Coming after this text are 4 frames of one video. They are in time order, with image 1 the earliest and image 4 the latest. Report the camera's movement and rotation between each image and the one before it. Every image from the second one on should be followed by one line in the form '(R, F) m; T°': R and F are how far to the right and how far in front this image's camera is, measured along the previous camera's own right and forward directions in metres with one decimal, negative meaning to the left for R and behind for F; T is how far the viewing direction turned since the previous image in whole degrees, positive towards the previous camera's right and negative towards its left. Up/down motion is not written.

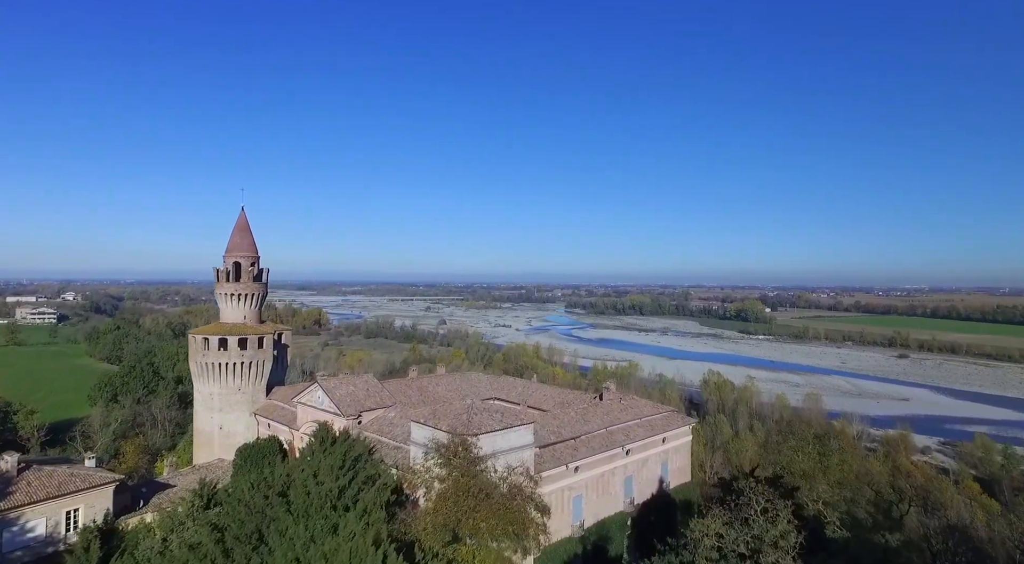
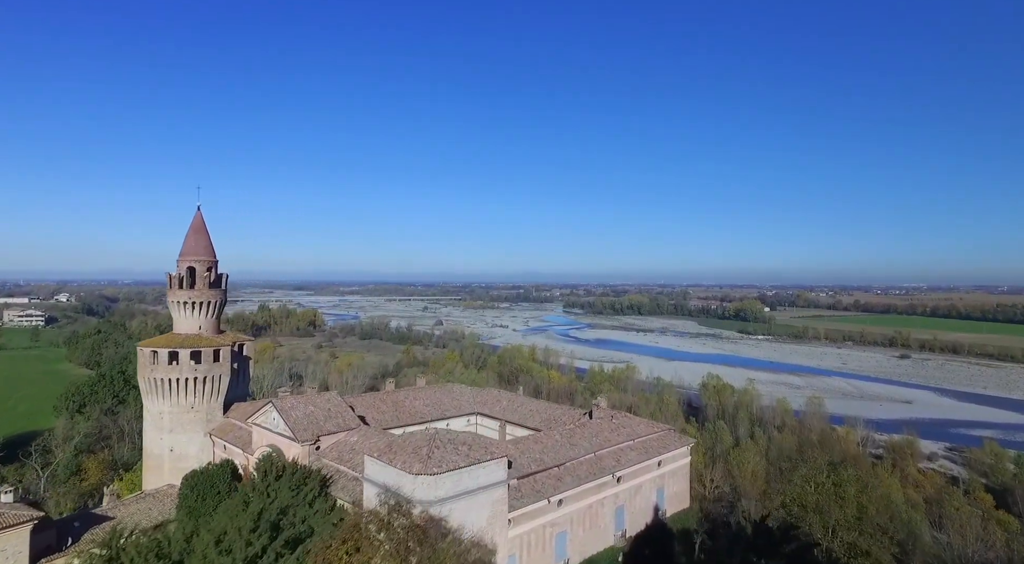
(+0.6, +2.0) m; 0°
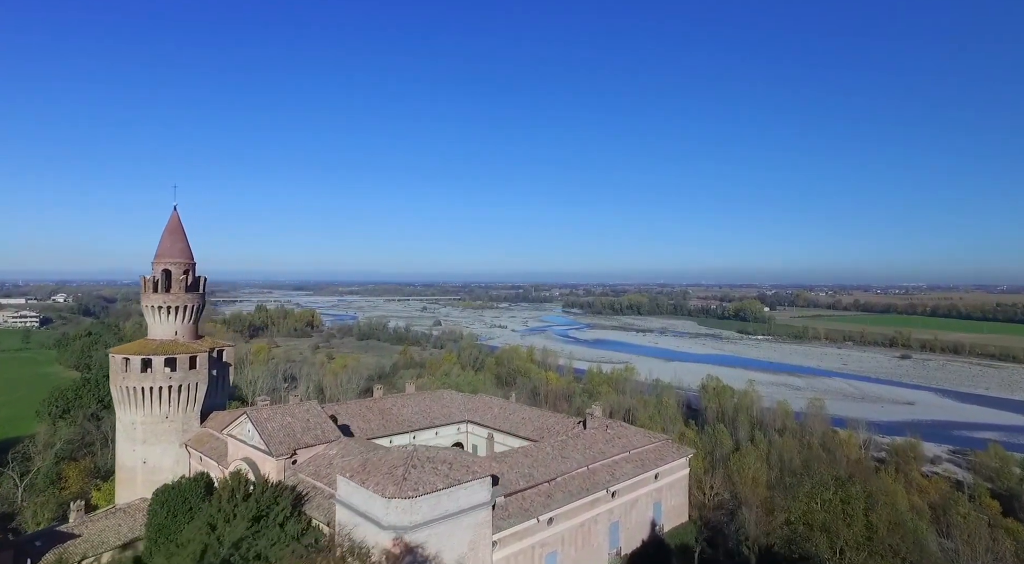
(+0.3, +0.9) m; 0°
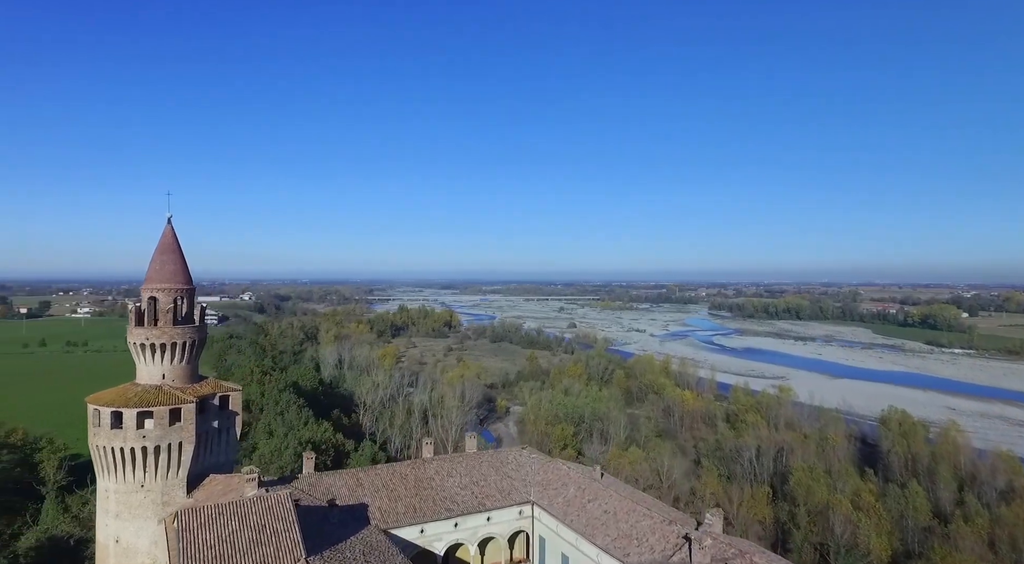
(+1.5, +6.3) m; -13°
